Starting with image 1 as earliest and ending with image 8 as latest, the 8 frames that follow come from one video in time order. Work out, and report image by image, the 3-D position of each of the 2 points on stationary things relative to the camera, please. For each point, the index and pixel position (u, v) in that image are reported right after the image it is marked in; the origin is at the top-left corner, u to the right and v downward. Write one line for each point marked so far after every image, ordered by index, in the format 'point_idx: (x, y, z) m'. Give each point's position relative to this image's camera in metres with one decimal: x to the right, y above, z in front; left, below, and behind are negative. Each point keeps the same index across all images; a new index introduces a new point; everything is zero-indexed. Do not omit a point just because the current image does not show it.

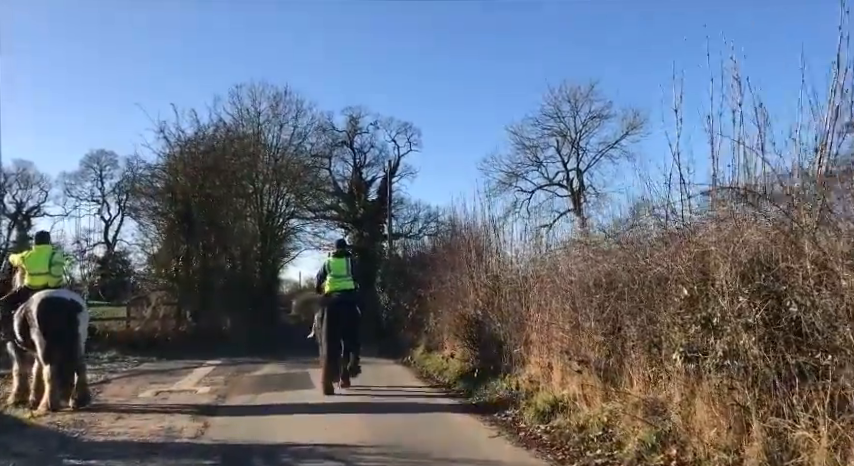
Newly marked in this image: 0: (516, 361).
0: (+1.3, -1.8, +10.7) m
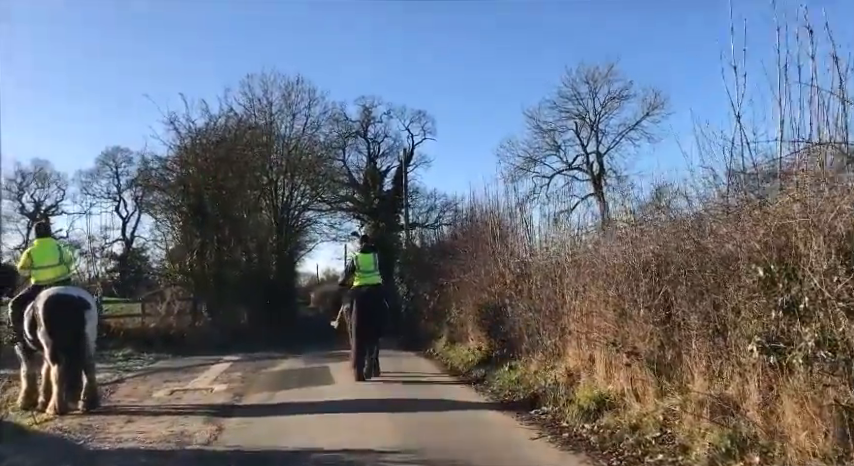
0: (+1.7, -1.6, +9.9) m
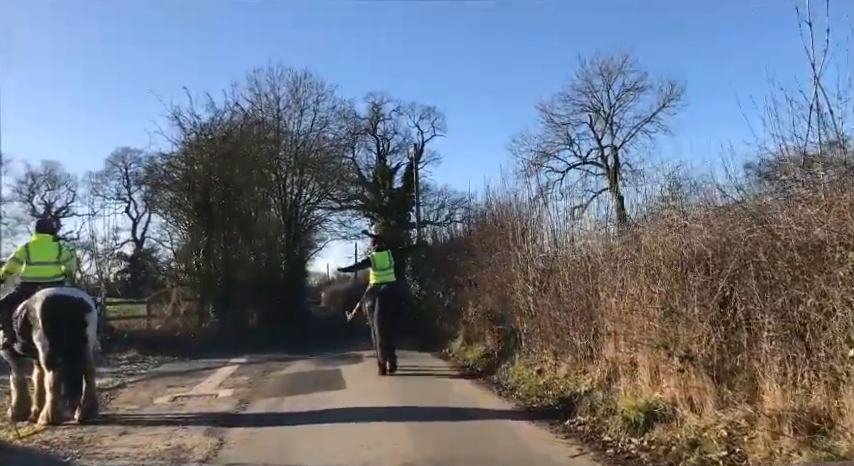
0: (+1.9, -1.5, +9.0) m
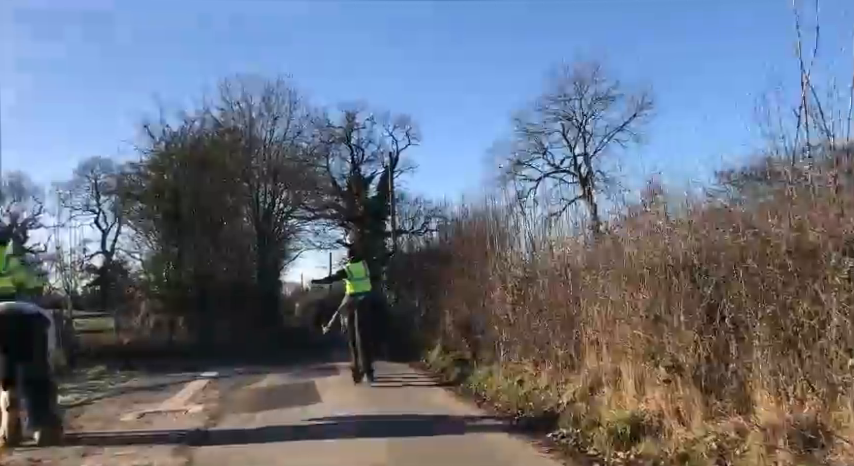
0: (+1.6, -1.6, +8.8) m
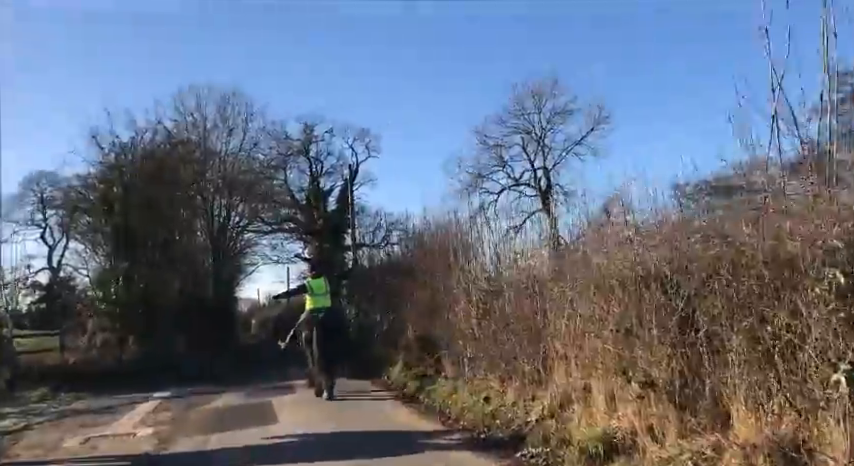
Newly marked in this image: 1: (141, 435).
0: (+1.2, -1.7, +8.6) m
1: (-4.2, -3.0, +11.0) m
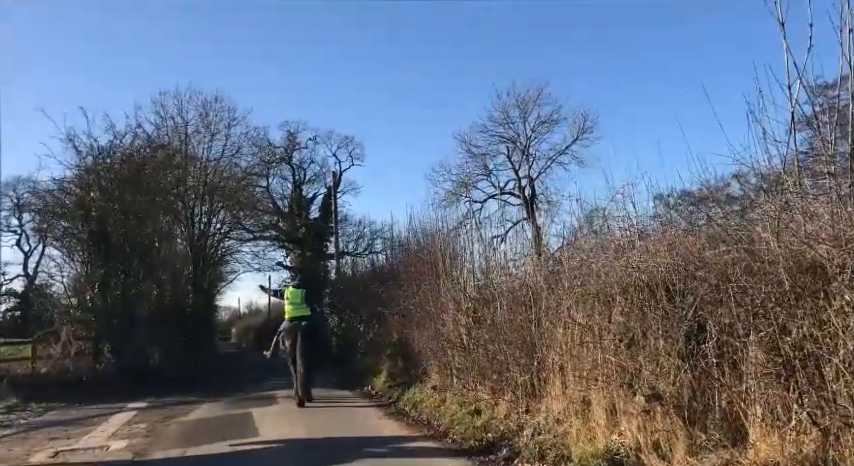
0: (+1.1, -1.8, +8.2) m
1: (-4.4, -3.1, +10.5) m
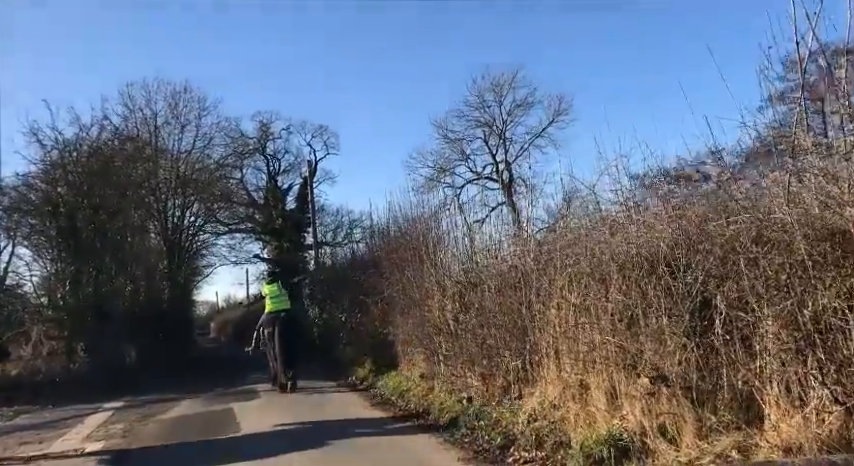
0: (+1.0, -1.5, +7.9) m
1: (-4.6, -3.0, +10.0) m
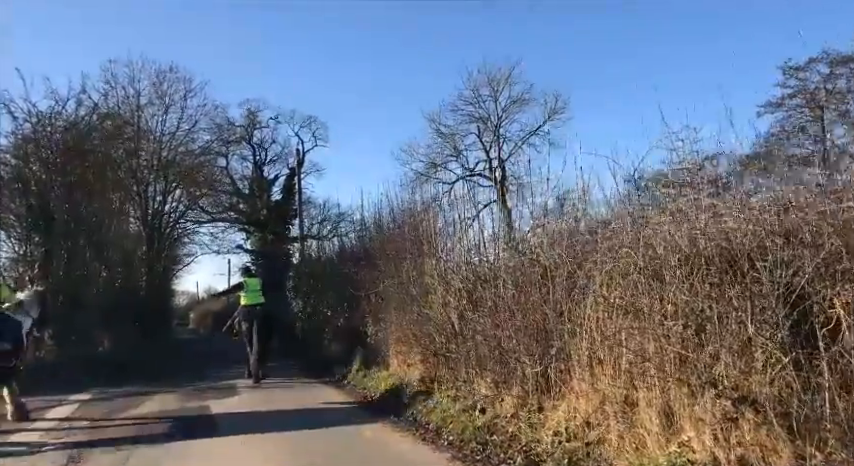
0: (+1.0, -1.4, +6.9) m
1: (-4.6, -2.6, +8.9) m
